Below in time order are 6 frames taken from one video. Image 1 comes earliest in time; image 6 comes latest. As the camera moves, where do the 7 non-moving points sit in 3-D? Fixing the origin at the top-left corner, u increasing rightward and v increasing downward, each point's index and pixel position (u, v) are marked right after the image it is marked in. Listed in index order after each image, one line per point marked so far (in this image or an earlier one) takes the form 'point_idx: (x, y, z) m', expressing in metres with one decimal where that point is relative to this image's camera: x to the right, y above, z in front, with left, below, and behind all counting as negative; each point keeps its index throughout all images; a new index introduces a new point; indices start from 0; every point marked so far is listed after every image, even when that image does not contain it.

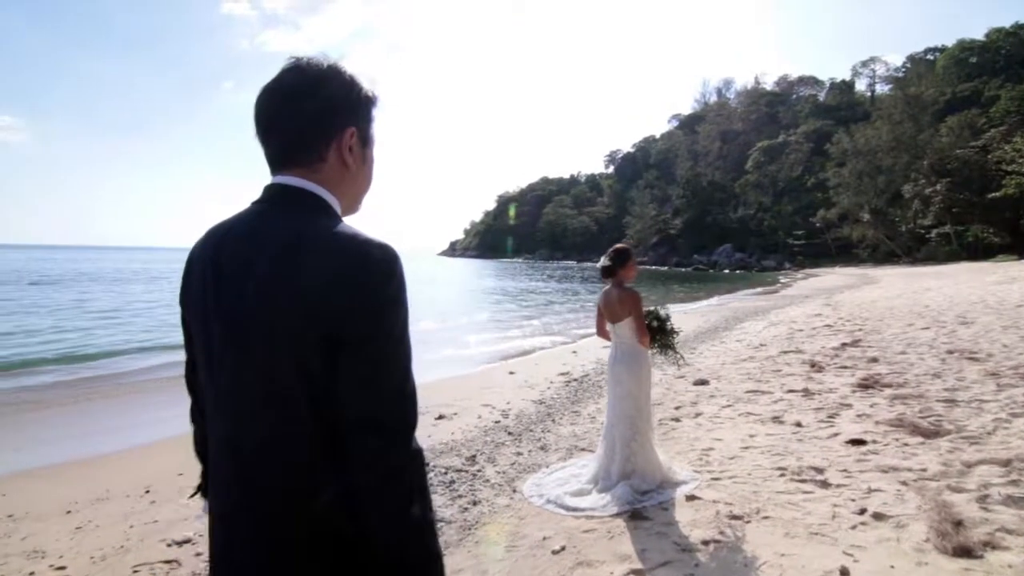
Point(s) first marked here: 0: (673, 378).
0: (+3.5, -2.0, +11.6) m
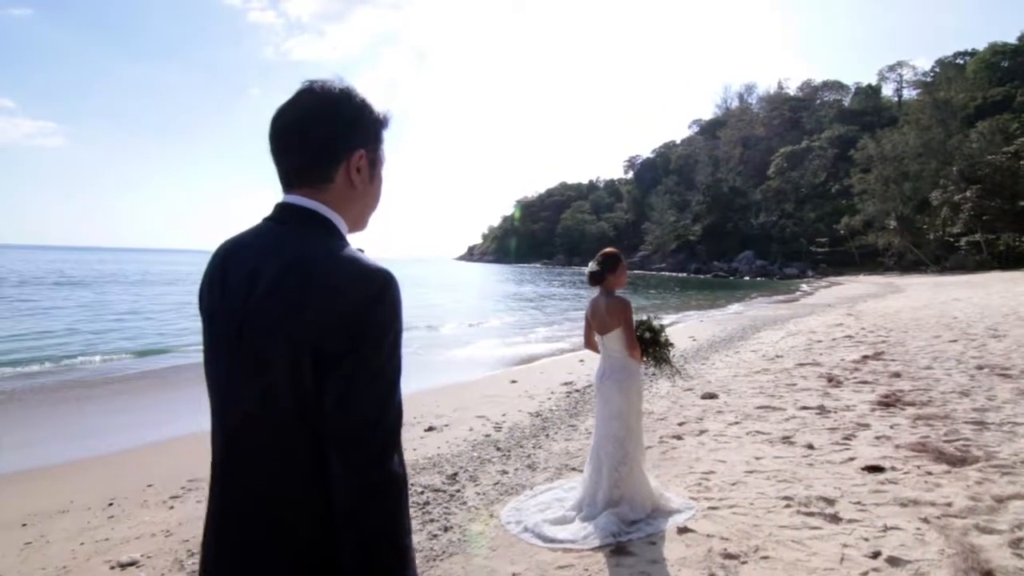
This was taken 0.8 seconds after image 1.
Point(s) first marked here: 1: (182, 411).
0: (+3.5, -2.2, +11.1) m
1: (-8.1, -2.8, +12.8) m
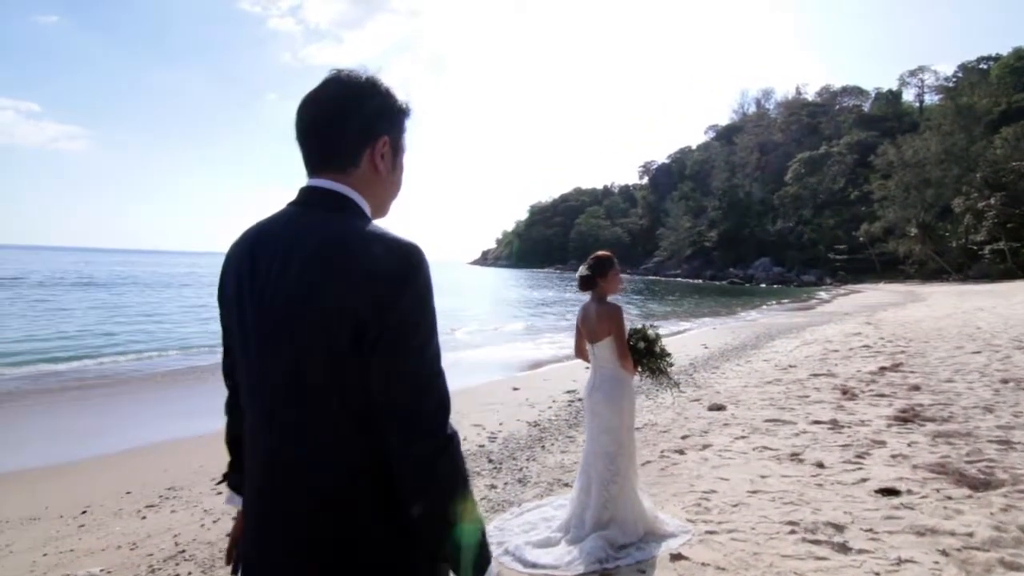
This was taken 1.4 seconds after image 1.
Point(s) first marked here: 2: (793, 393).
0: (+3.5, -2.3, +10.7) m
1: (-8.0, -2.8, +12.7) m
2: (+5.6, -2.1, +10.6) m
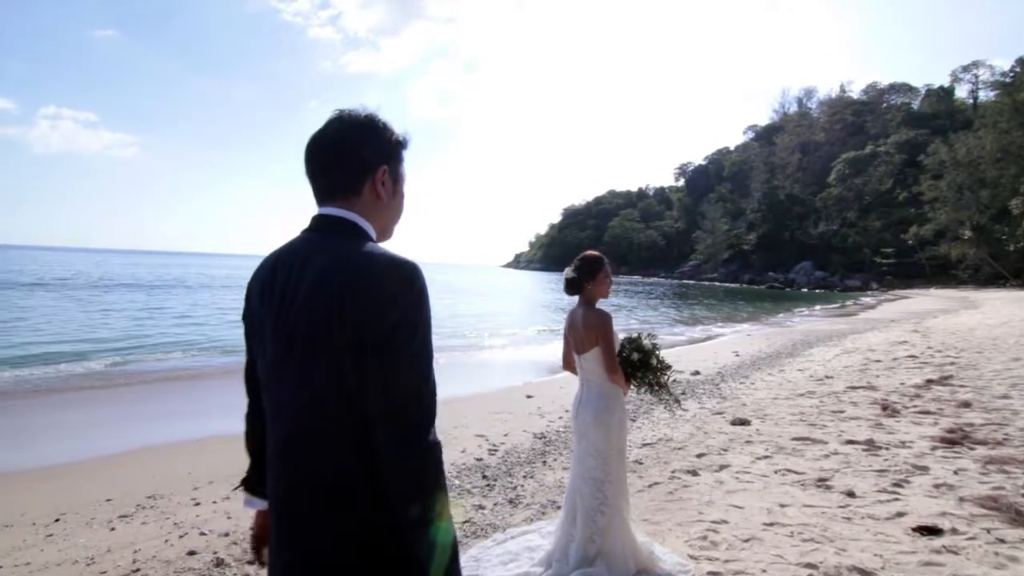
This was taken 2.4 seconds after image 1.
0: (+3.7, -2.4, +10.0) m
1: (-7.7, -2.9, +12.7) m
2: (+5.8, -2.2, +9.8) m
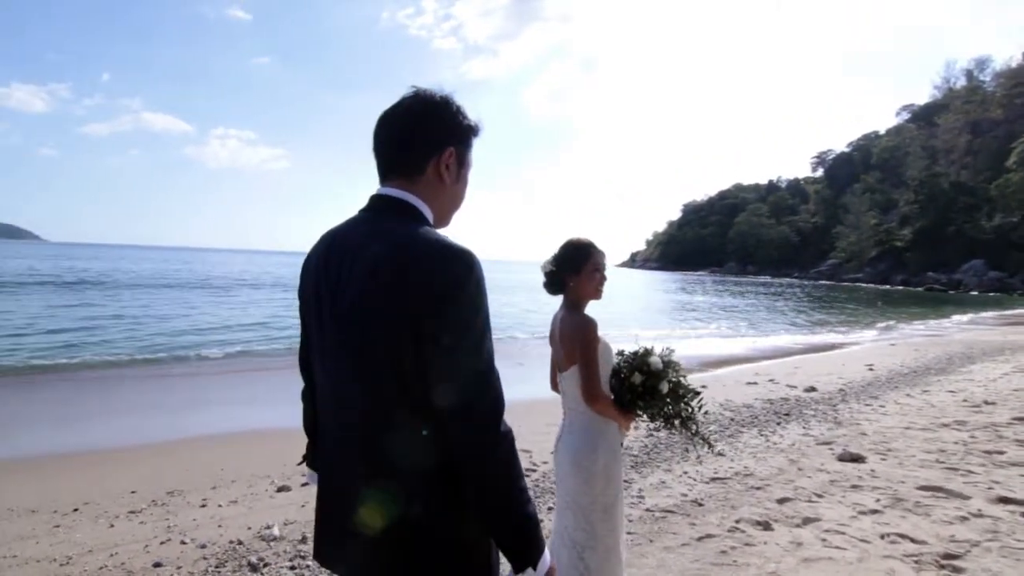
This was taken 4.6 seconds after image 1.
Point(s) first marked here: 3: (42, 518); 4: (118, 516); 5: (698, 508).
0: (+4.6, -2.4, +8.2) m
1: (-6.0, -2.8, +13.2) m
2: (+6.6, -2.2, +7.5) m
3: (-4.8, -2.3, +5.4) m
4: (-4.0, -2.3, +5.4) m
5: (+2.0, -2.3, +5.6) m
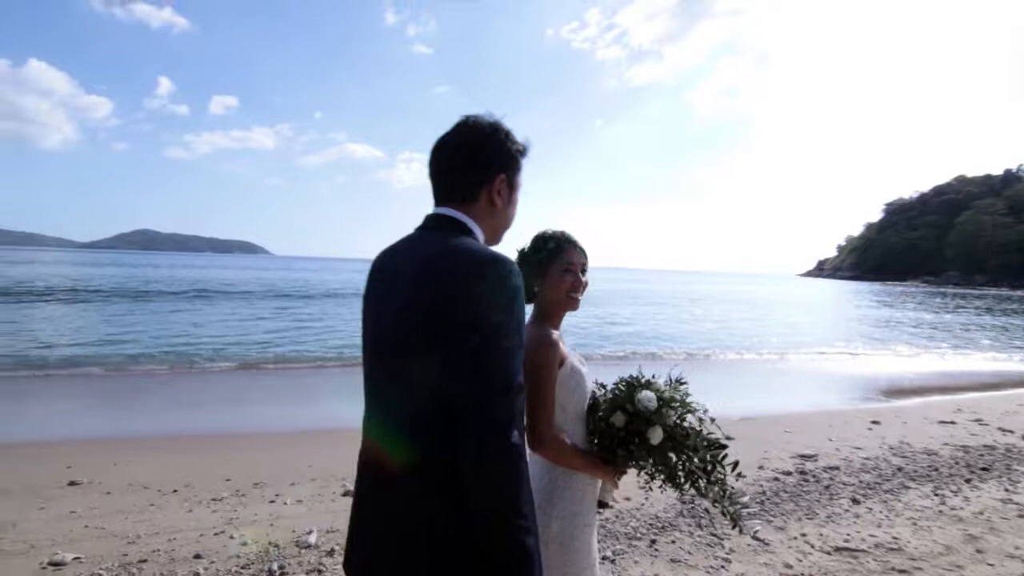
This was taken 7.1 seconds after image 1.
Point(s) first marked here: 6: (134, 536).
0: (+5.6, -2.5, +6.0) m
1: (-3.0, -2.9, +13.9) m
2: (+7.3, -2.4, +4.8) m
3: (-4.2, -2.4, +6.1) m
4: (-3.4, -2.4, +5.8) m
5: (+2.3, -2.4, +4.3) m
6: (-3.5, -2.3, +5.0) m
